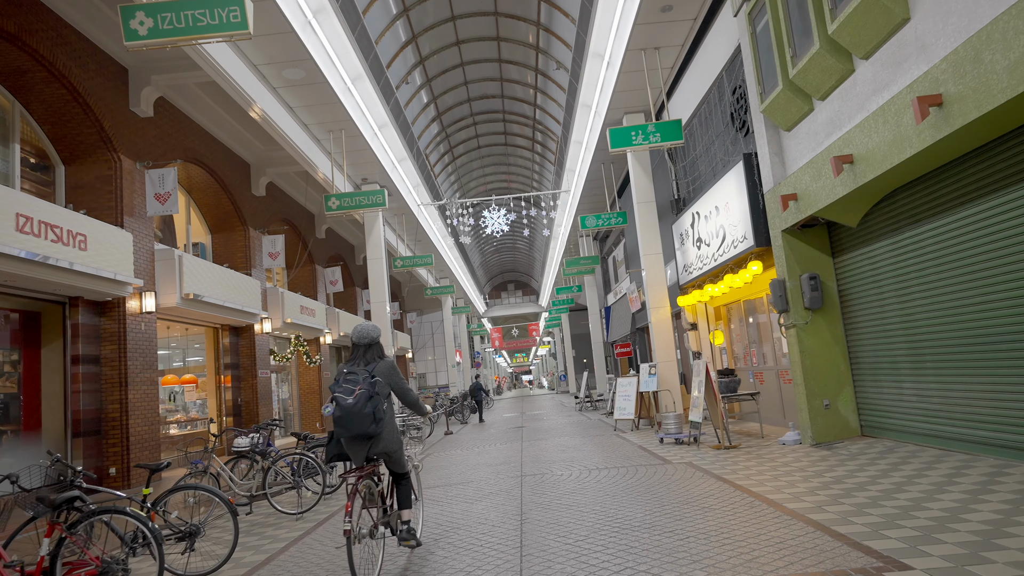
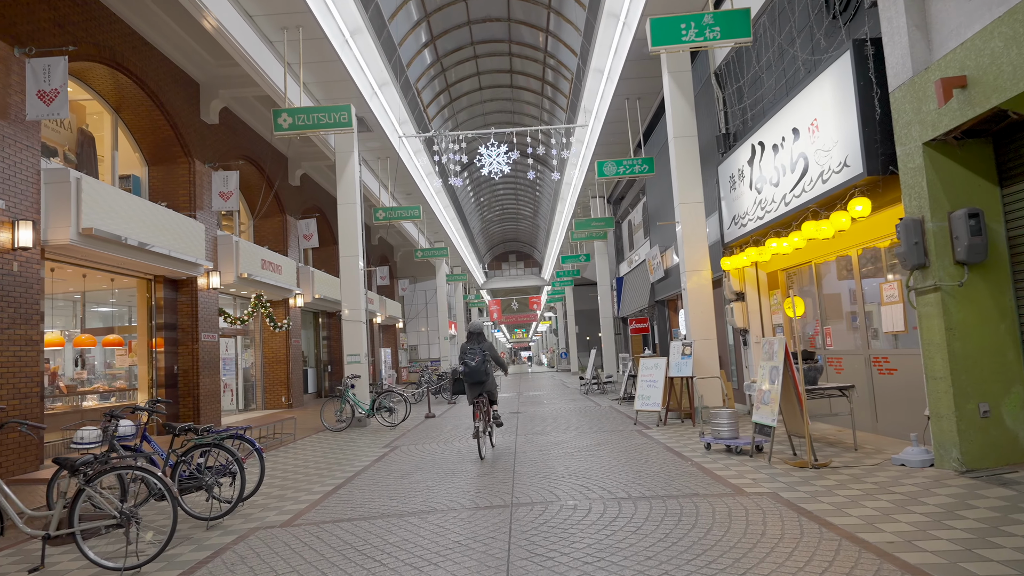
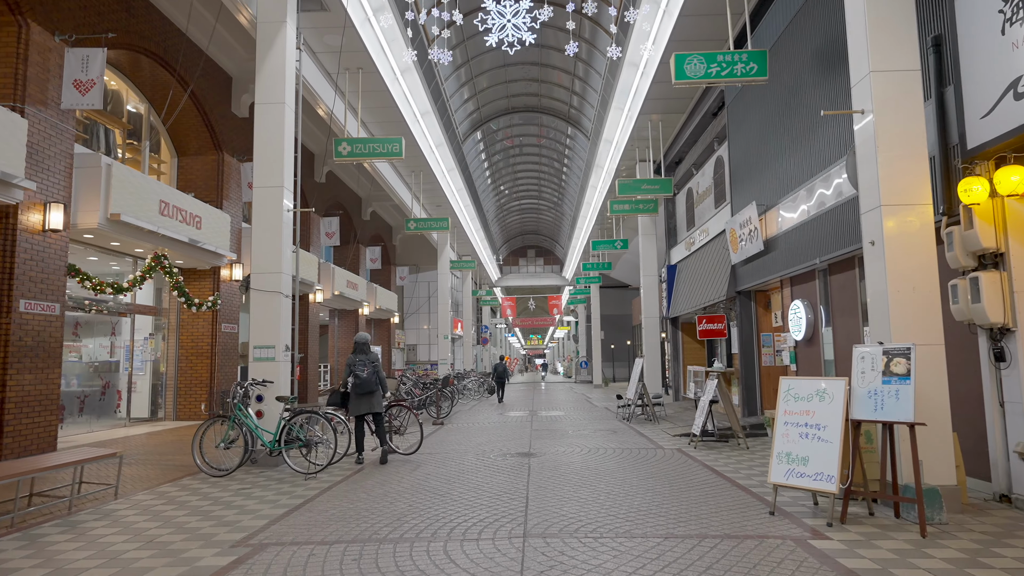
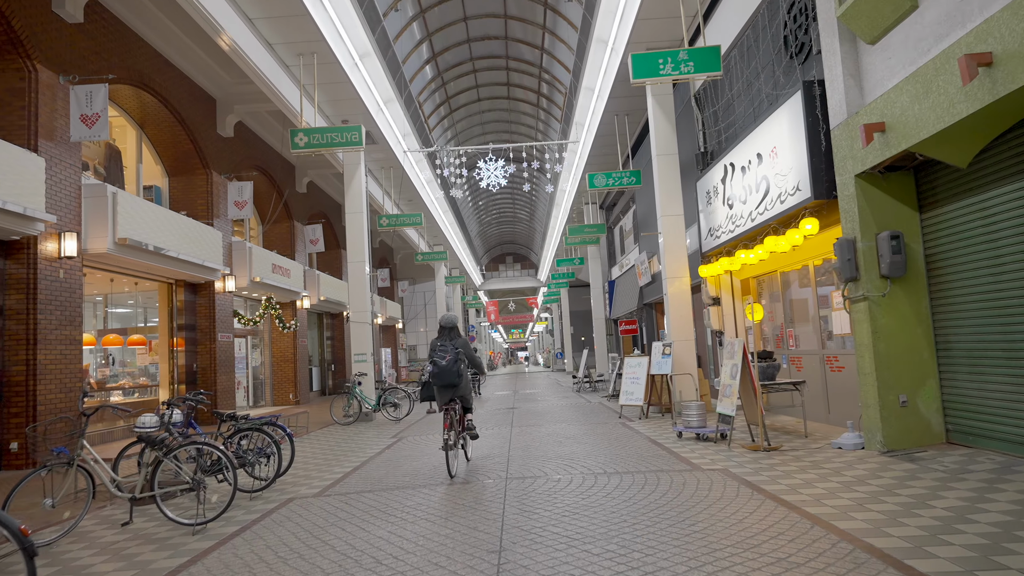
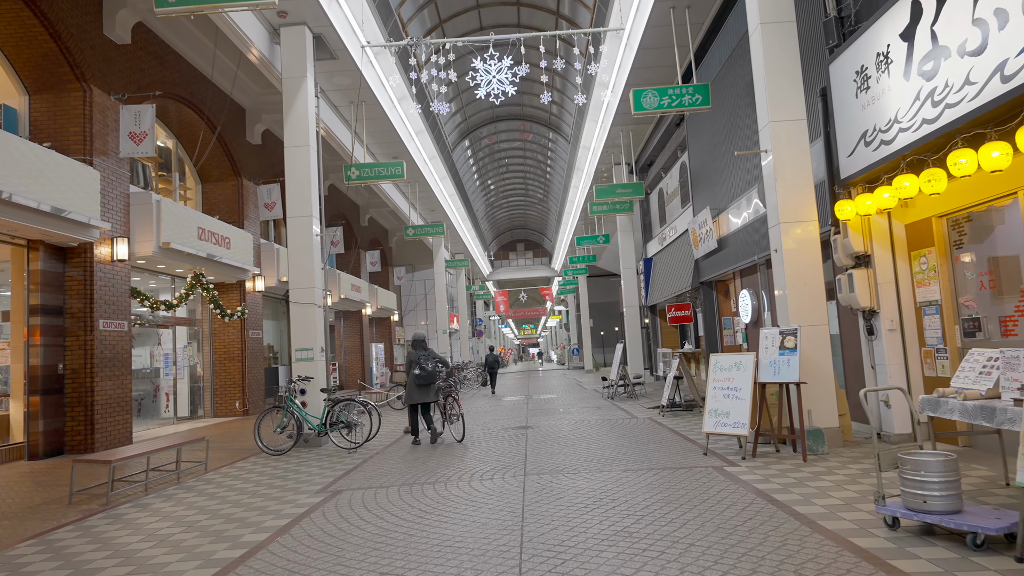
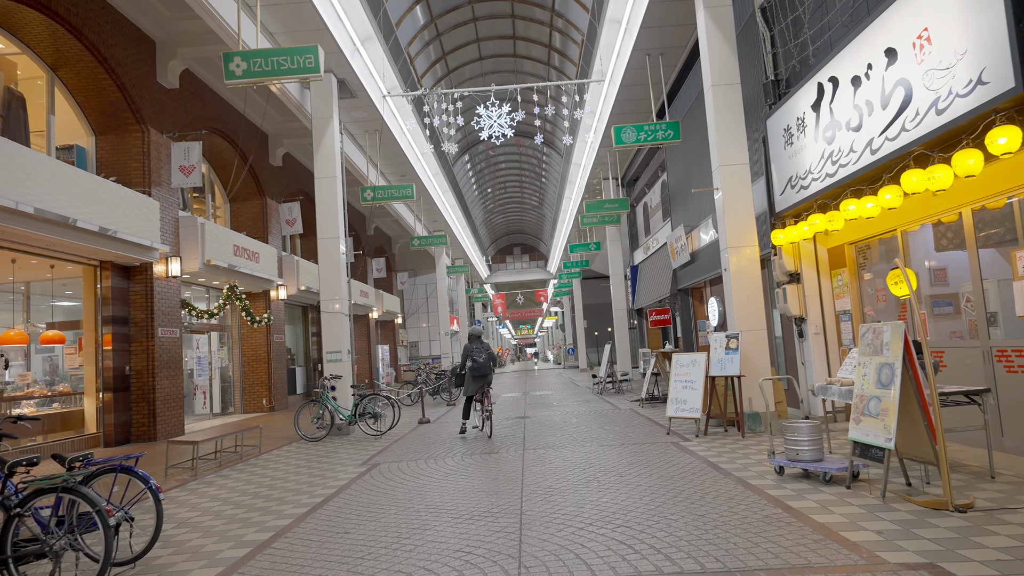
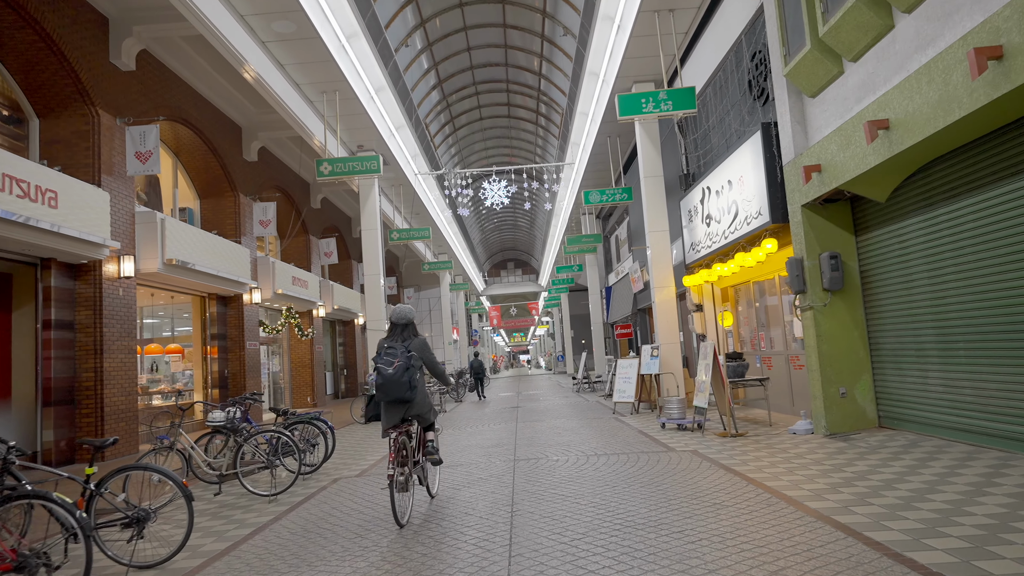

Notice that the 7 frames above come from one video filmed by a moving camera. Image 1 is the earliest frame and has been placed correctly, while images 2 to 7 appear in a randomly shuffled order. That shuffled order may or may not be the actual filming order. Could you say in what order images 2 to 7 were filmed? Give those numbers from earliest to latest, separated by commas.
7, 4, 2, 6, 5, 3
